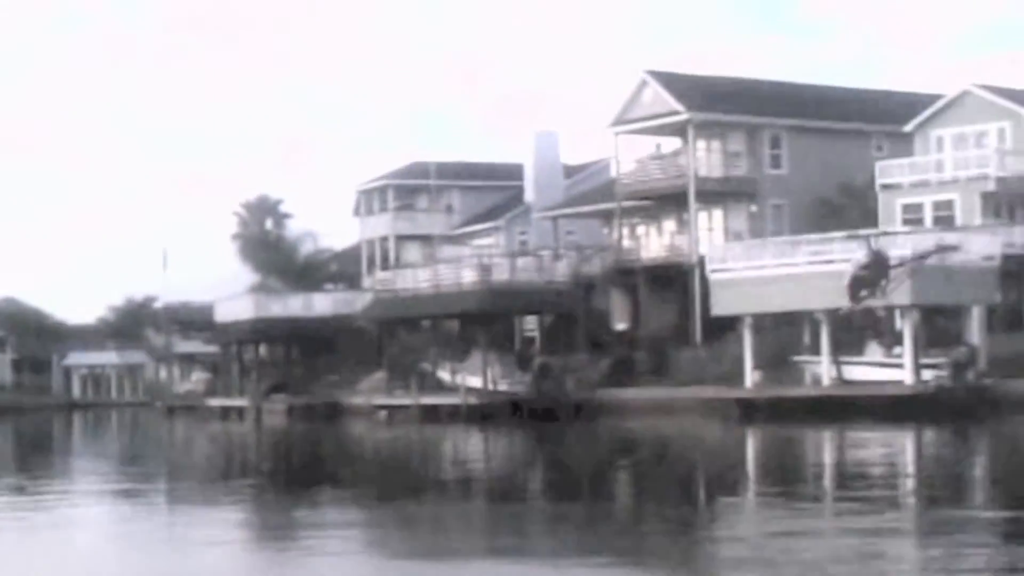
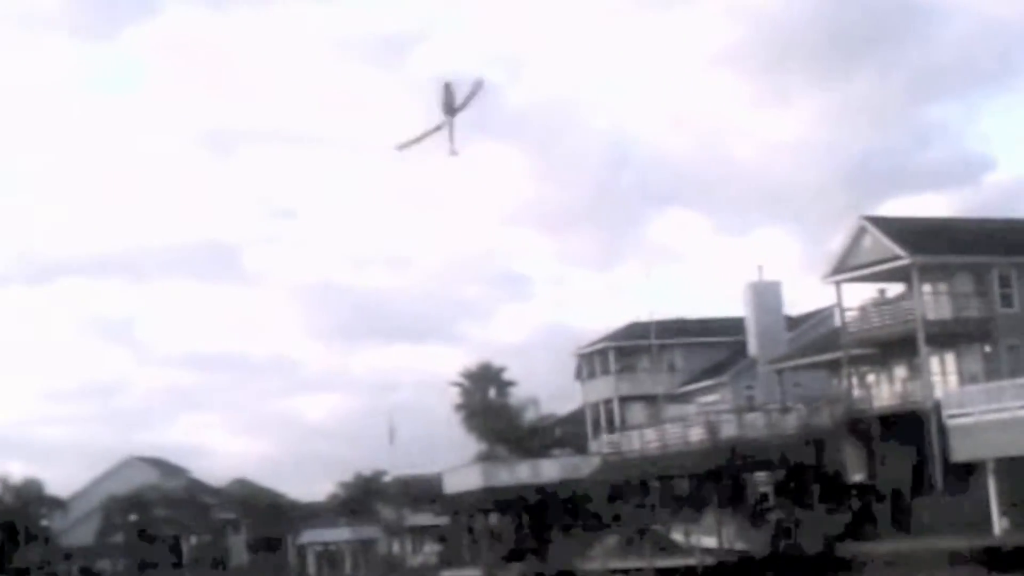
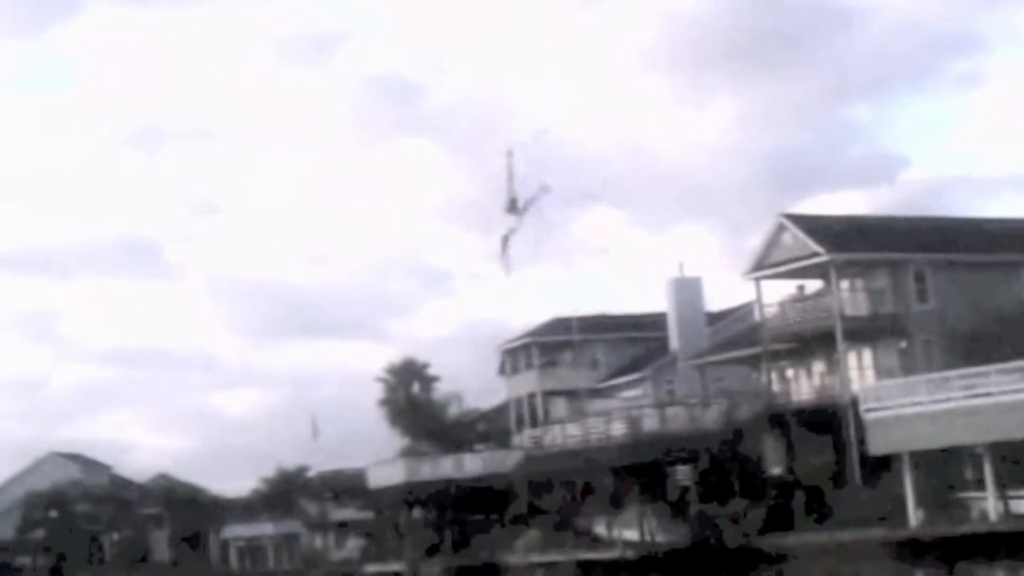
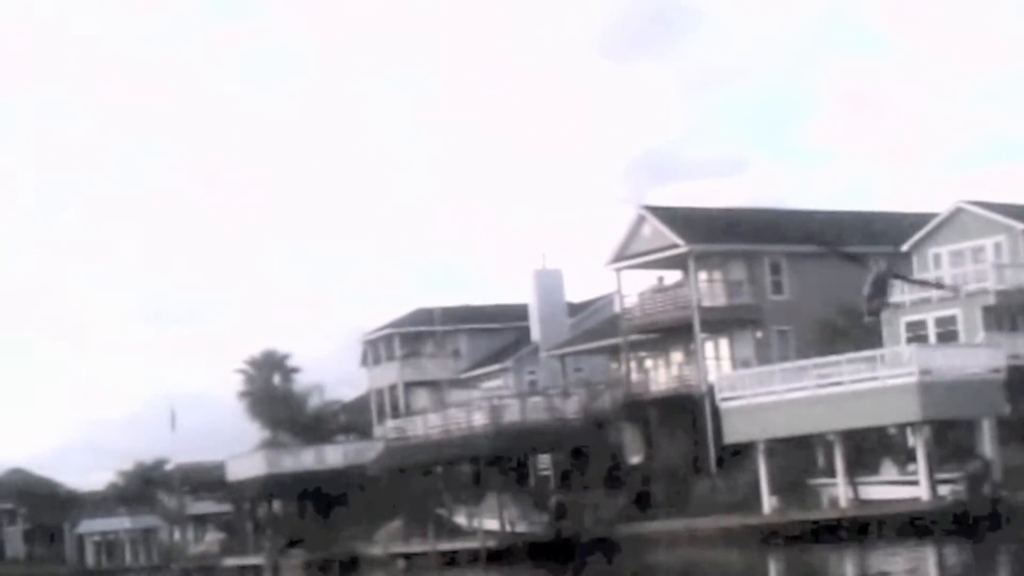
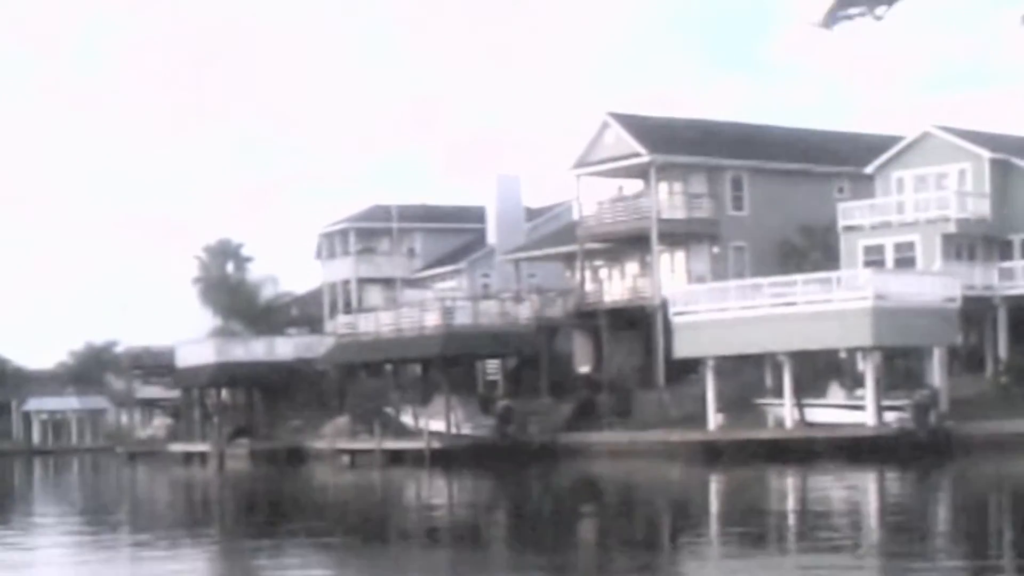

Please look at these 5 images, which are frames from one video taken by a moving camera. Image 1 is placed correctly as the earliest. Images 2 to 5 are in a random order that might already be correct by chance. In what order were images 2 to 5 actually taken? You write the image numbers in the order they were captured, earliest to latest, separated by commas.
5, 4, 3, 2
